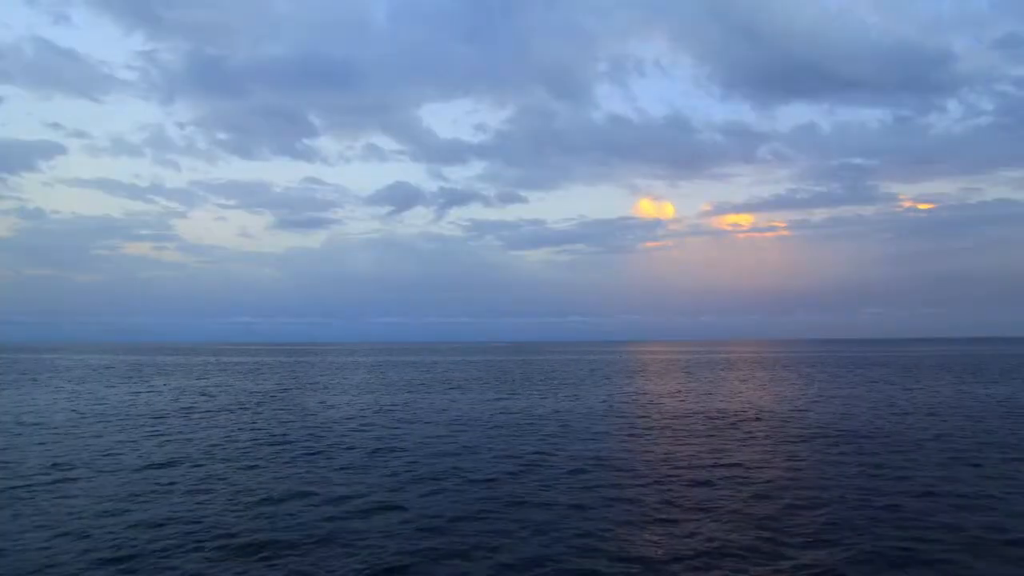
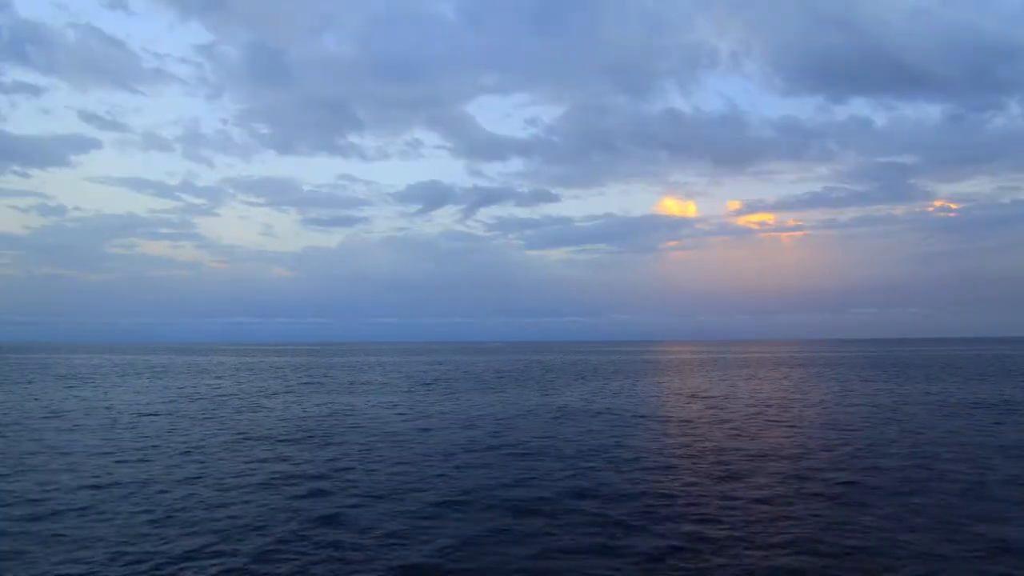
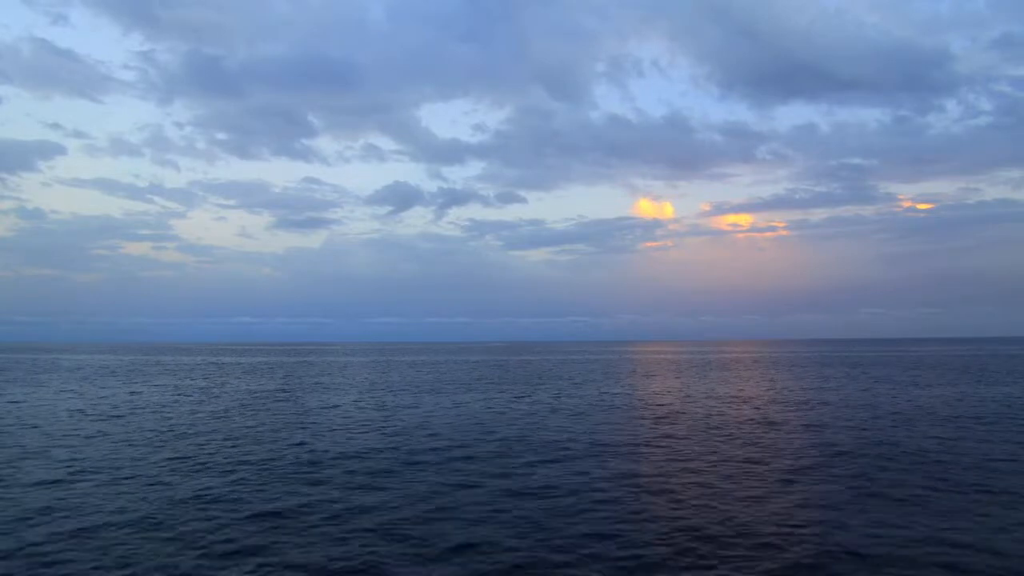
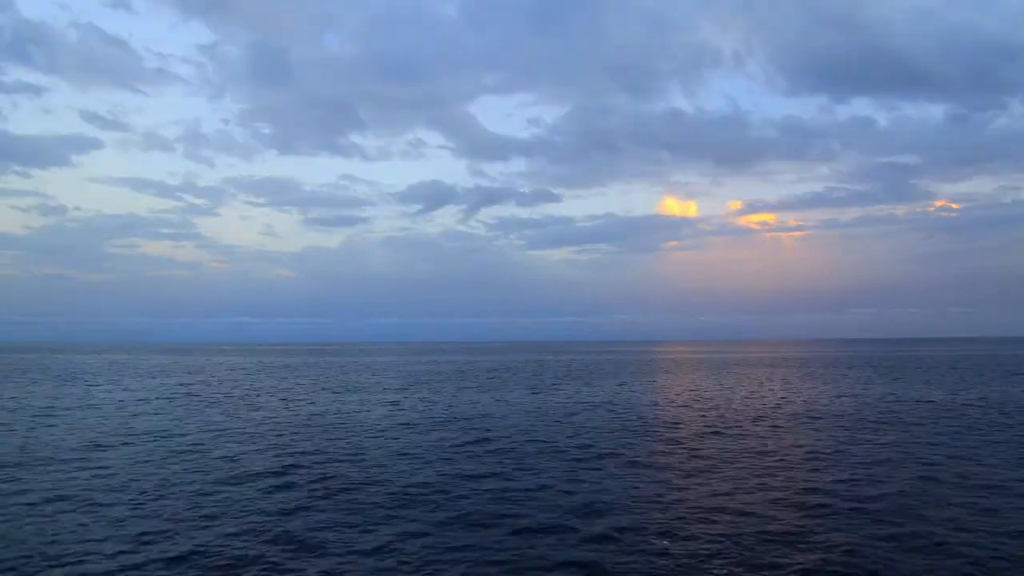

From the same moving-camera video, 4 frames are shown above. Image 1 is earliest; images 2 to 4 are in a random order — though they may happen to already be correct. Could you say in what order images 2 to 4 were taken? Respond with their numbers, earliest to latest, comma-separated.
3, 4, 2
